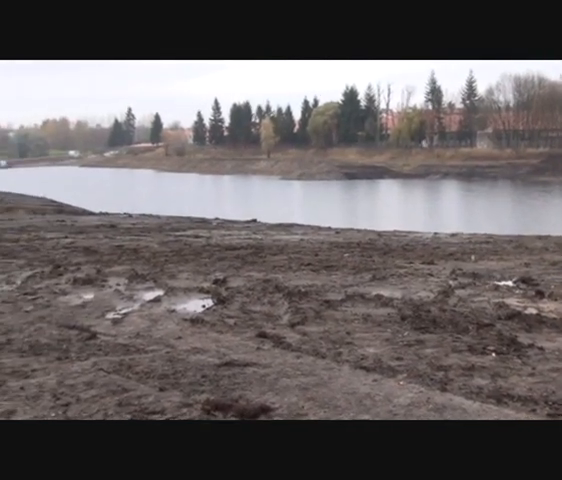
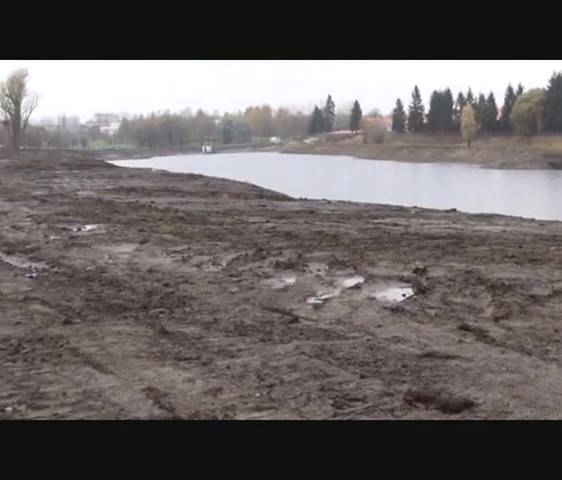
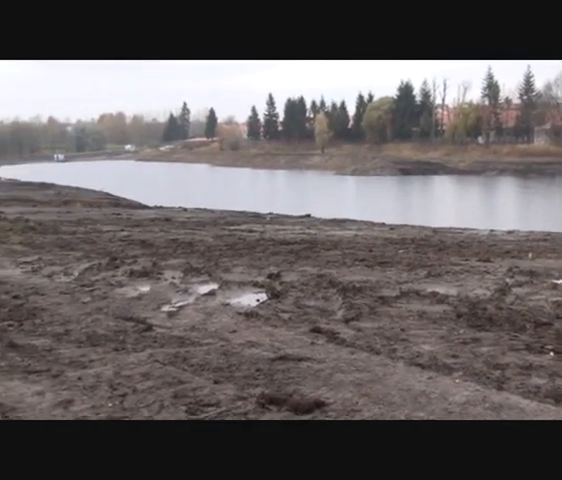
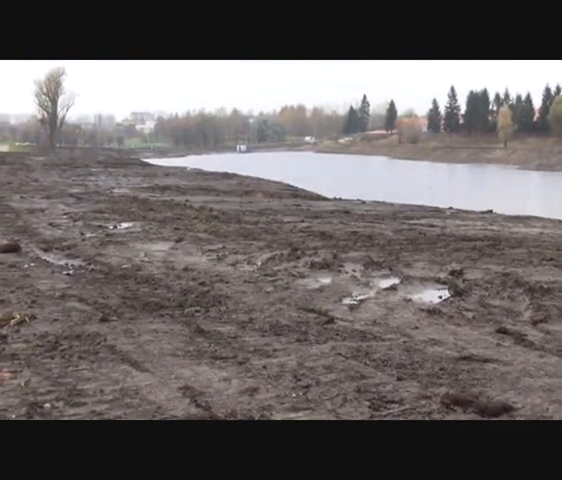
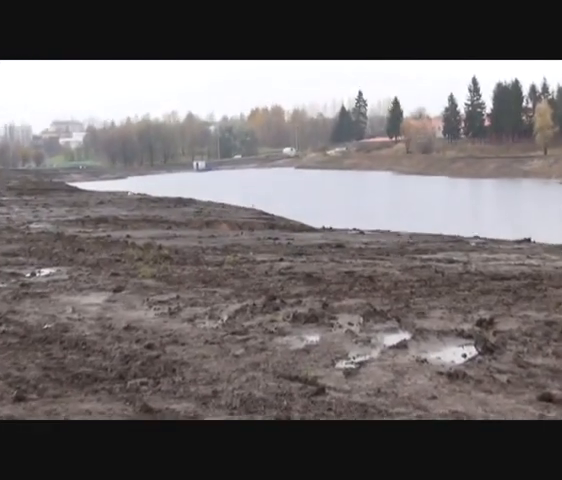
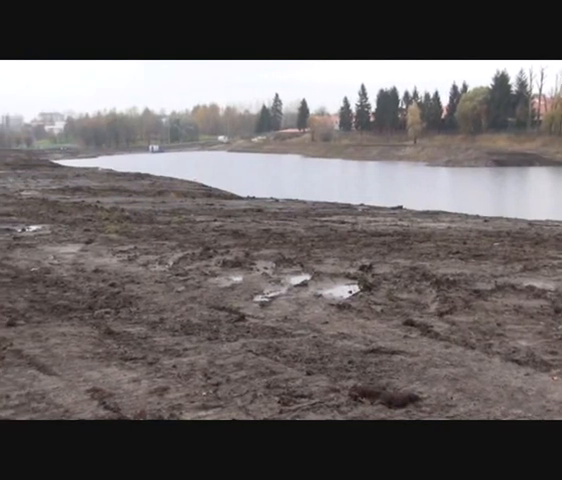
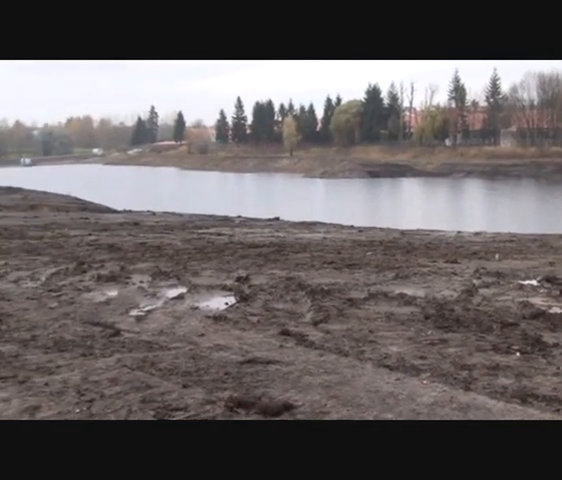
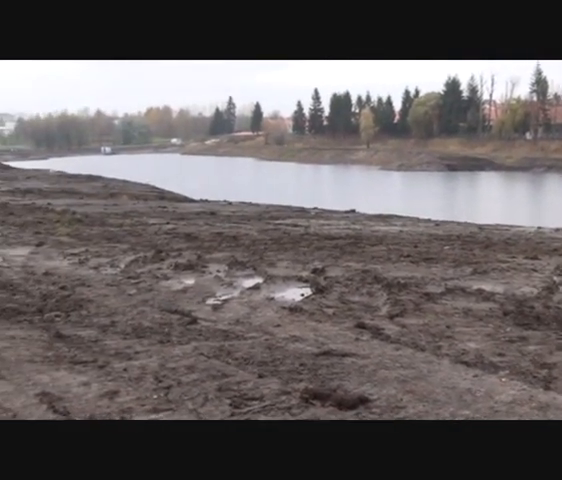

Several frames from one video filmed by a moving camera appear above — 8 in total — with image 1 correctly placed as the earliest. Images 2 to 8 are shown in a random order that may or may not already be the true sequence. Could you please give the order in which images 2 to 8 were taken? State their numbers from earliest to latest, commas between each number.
7, 3, 8, 6, 2, 4, 5
